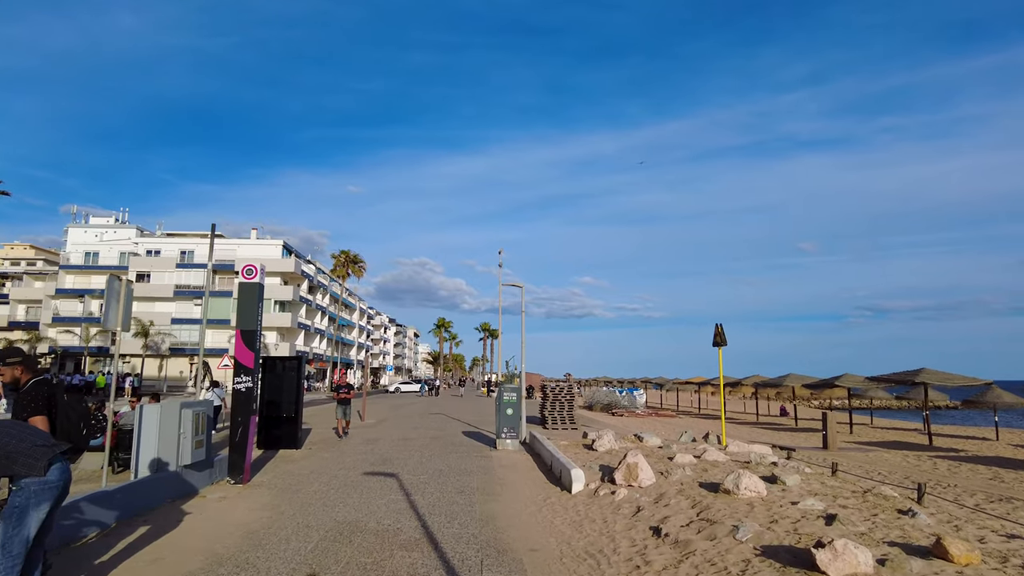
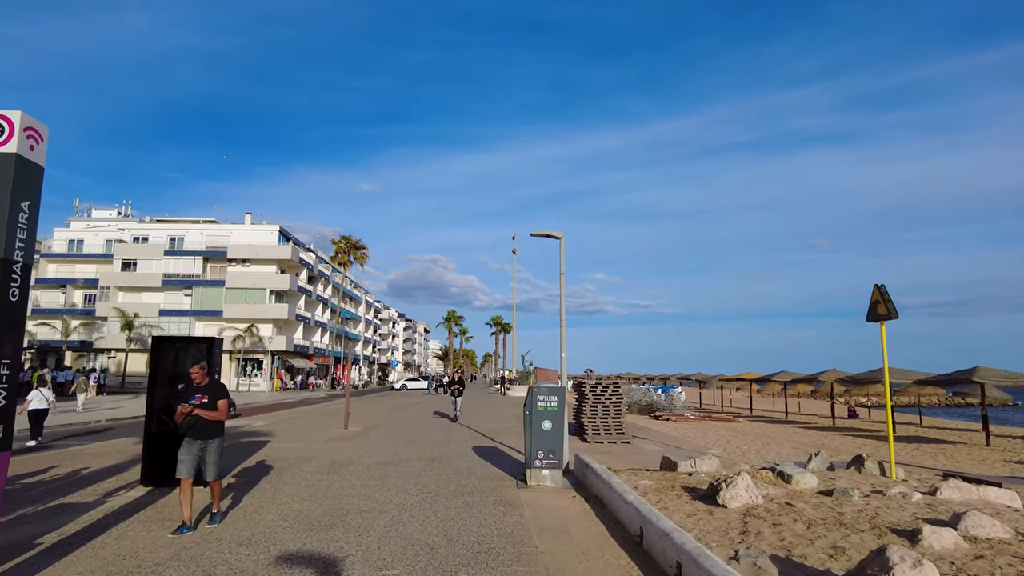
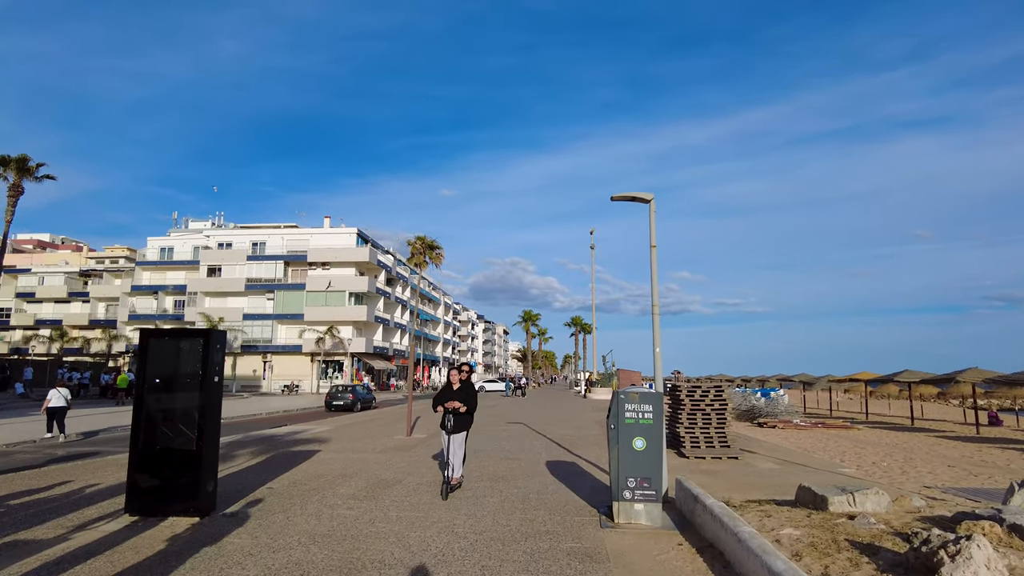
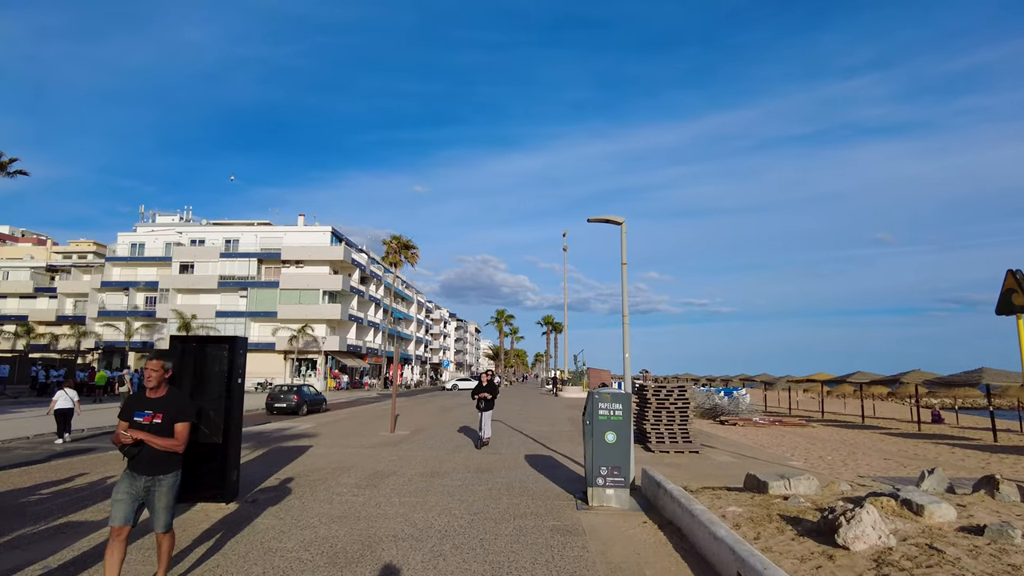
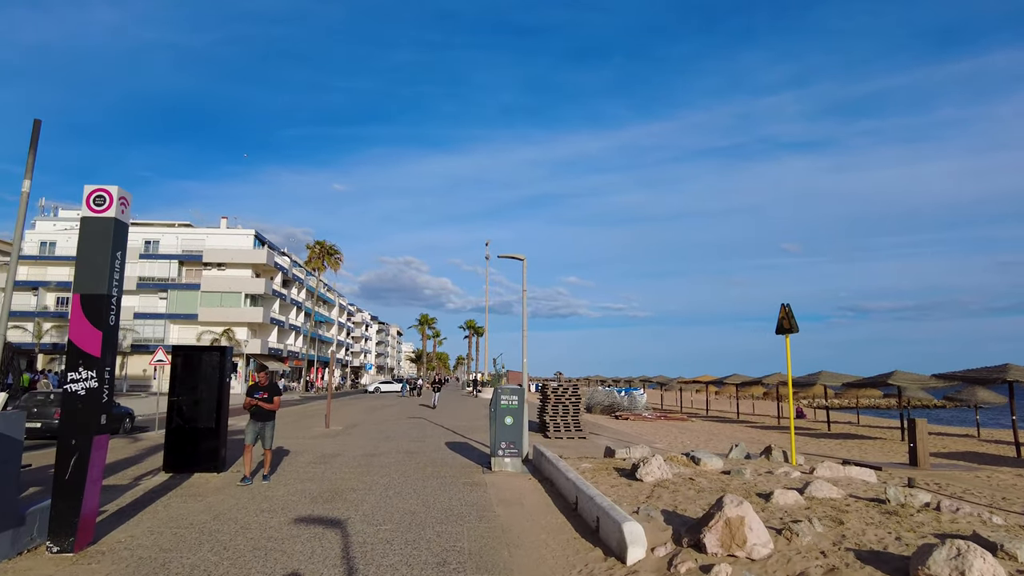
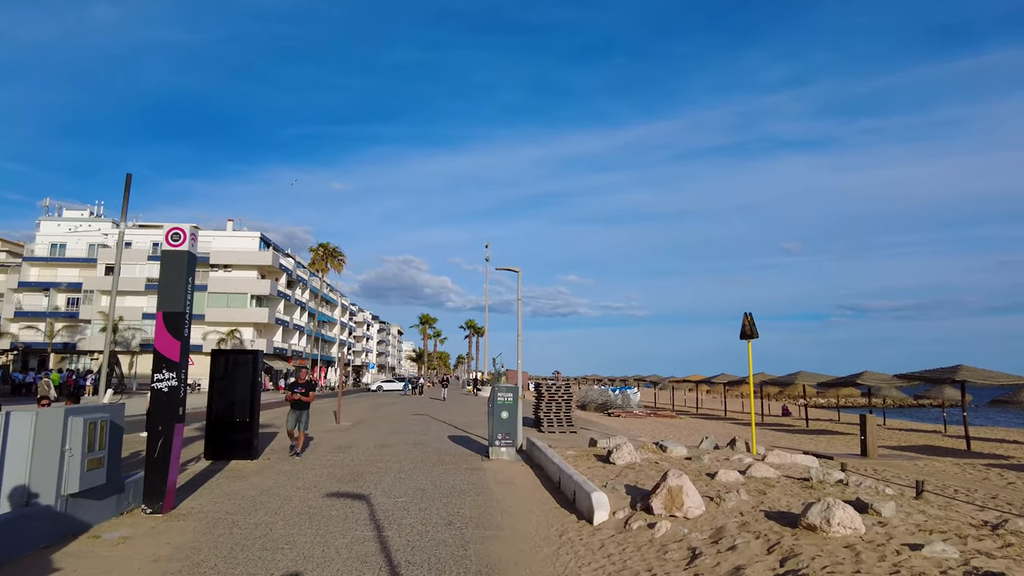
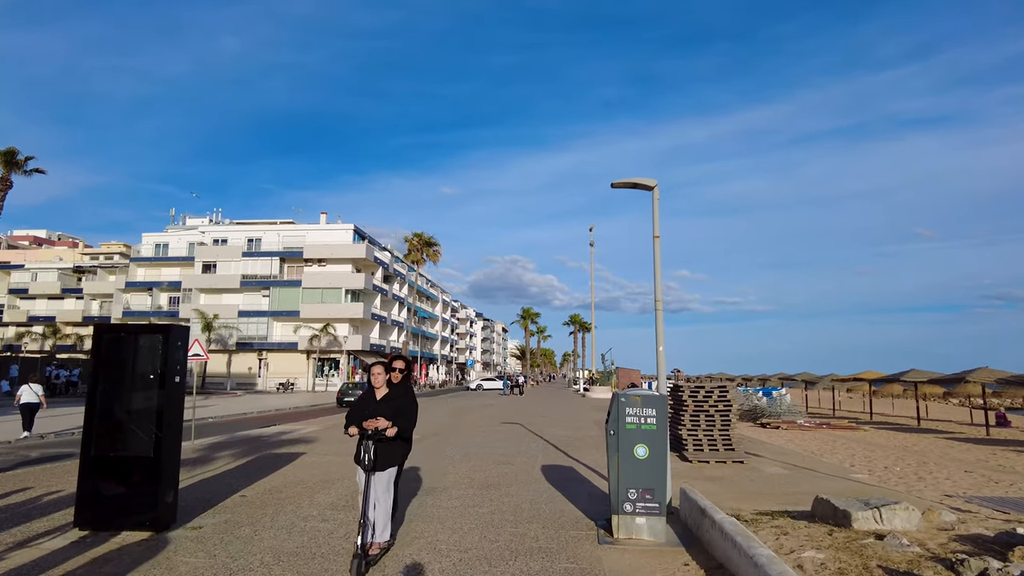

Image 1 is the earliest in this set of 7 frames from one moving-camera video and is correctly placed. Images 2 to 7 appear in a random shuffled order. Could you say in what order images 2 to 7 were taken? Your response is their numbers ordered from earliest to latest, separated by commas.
6, 5, 2, 4, 3, 7
